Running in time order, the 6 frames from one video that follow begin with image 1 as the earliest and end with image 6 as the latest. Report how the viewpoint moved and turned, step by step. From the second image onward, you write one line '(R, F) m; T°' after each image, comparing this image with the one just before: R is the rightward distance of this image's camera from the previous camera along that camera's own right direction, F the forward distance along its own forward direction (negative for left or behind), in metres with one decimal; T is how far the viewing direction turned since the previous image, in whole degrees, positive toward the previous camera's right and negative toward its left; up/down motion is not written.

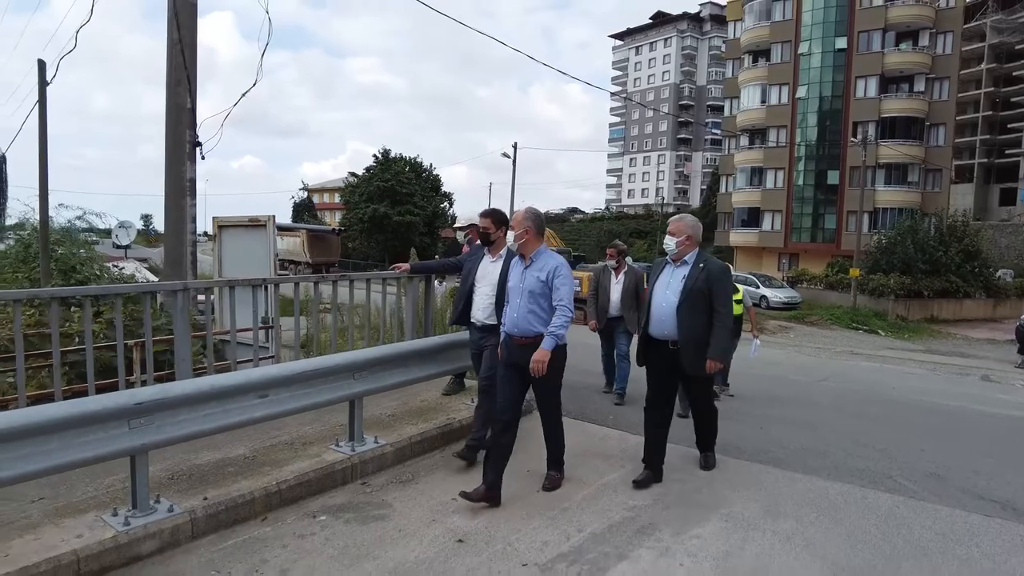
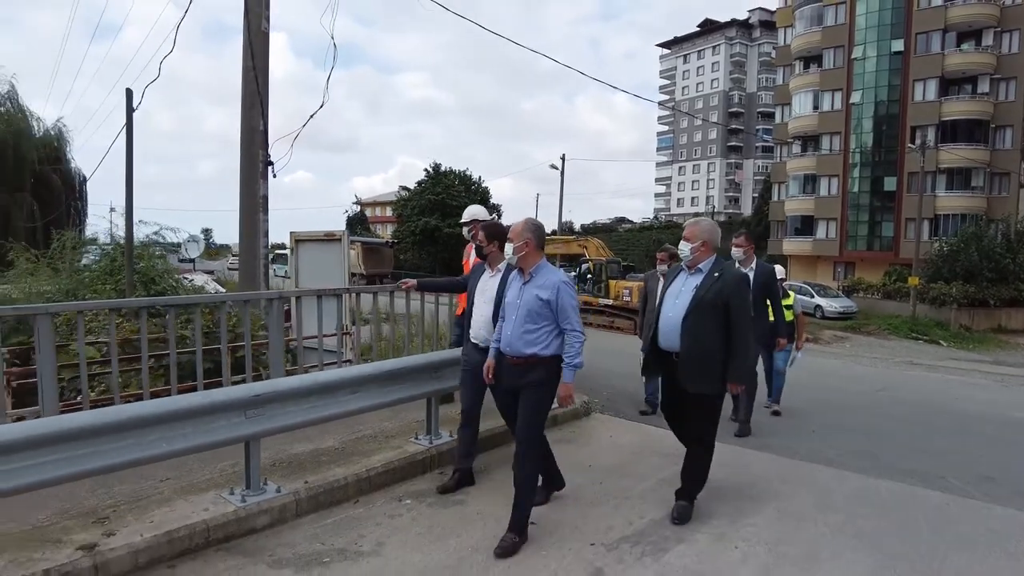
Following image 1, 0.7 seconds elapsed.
(-0.1, -0.4) m; -4°
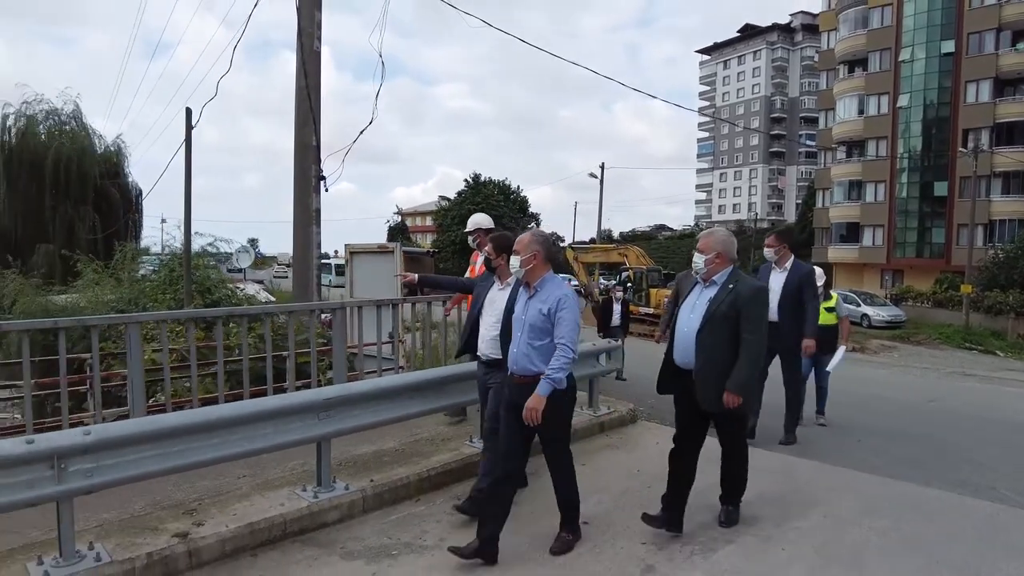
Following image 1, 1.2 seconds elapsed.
(-0.1, -0.2) m; -3°
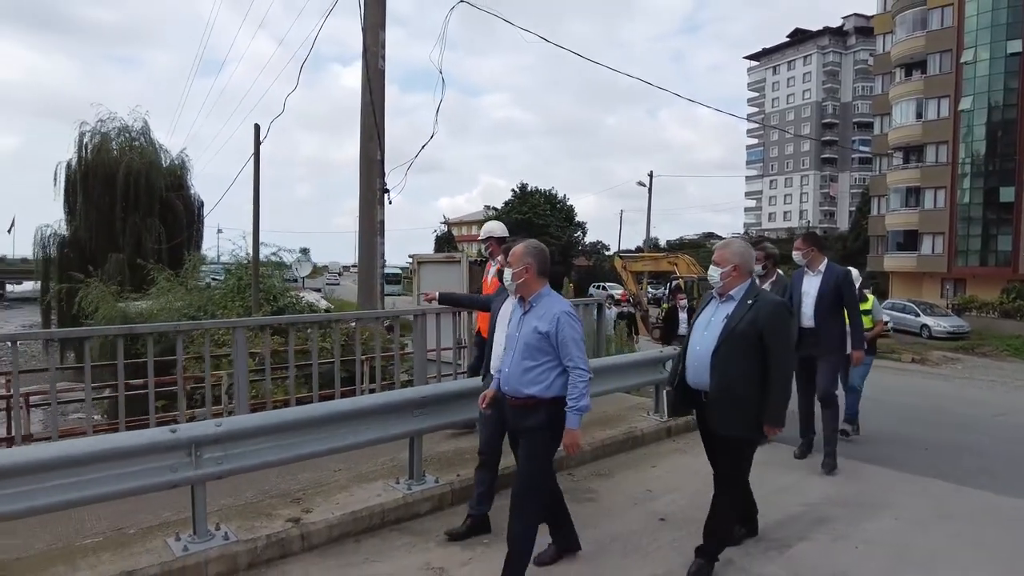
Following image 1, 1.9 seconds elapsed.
(-0.2, -0.3) m; -4°
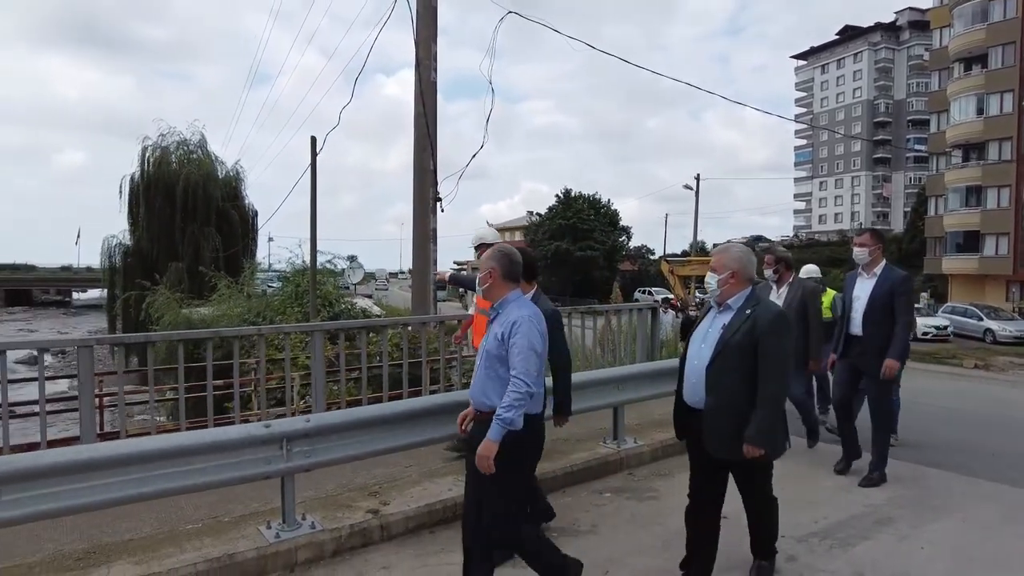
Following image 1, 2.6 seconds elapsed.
(-0.1, -0.2) m; -4°
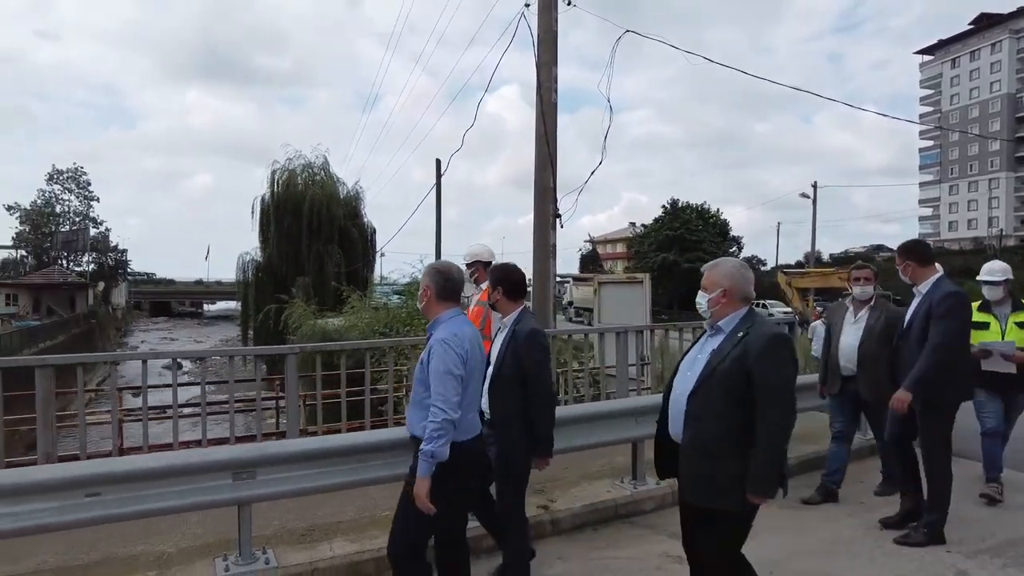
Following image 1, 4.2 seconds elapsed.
(-0.4, -0.4) m; -9°
